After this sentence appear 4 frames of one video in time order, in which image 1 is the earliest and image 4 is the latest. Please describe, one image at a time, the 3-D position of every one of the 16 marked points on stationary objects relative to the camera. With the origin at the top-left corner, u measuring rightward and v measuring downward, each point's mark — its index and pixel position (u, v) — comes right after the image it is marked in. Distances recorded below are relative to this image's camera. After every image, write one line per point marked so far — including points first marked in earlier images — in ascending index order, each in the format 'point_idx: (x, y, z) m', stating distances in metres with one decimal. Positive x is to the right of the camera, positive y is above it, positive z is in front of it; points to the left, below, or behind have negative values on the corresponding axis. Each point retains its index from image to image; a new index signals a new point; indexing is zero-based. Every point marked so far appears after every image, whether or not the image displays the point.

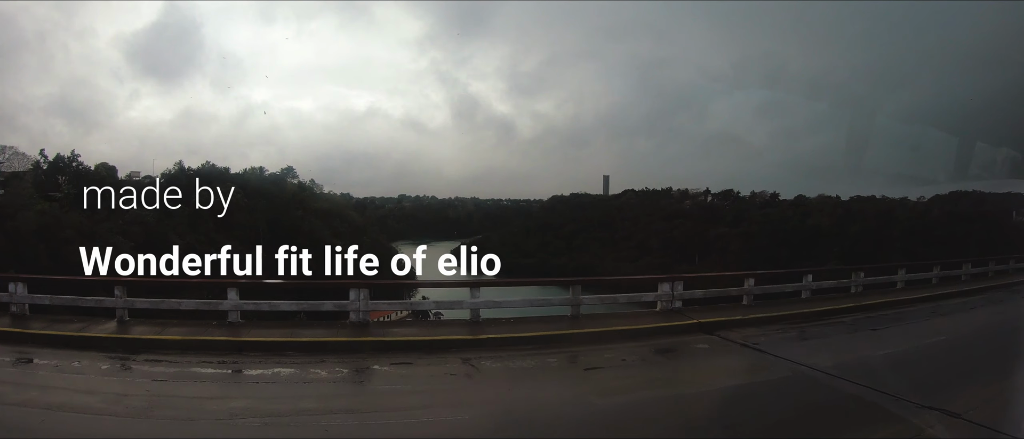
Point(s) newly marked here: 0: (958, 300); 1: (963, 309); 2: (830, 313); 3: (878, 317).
0: (+11.1, -2.2, +12.2) m
1: (+10.2, -2.2, +11.0) m
2: (+6.7, -2.0, +10.6) m
3: (+7.6, -2.2, +10.3) m
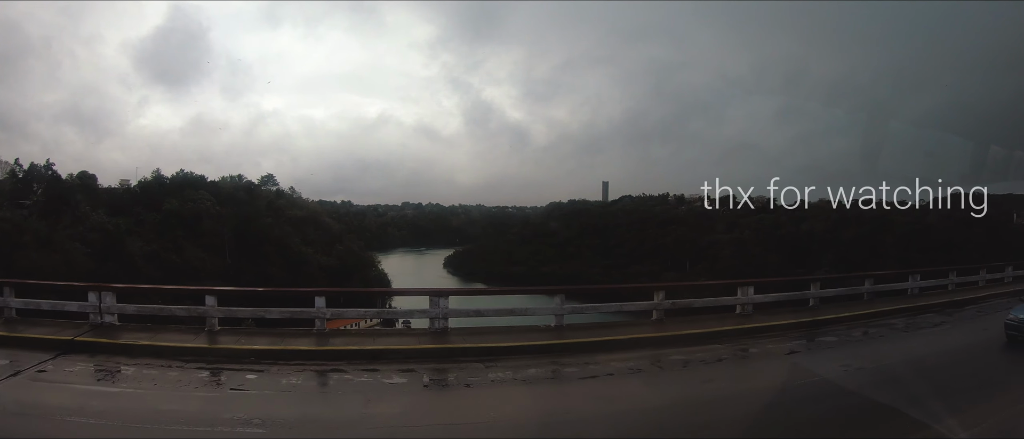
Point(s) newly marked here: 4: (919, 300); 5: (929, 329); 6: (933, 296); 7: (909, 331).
0: (+10.6, -2.3, +11.5) m
1: (+9.6, -2.3, +10.3) m
2: (+6.1, -2.1, +10.0) m
3: (+7.1, -2.3, +9.7) m
4: (+10.3, -2.1, +11.9) m
5: (+8.6, -2.3, +9.7) m
6: (+11.3, -2.1, +12.7) m
7: (+8.0, -2.3, +9.3) m
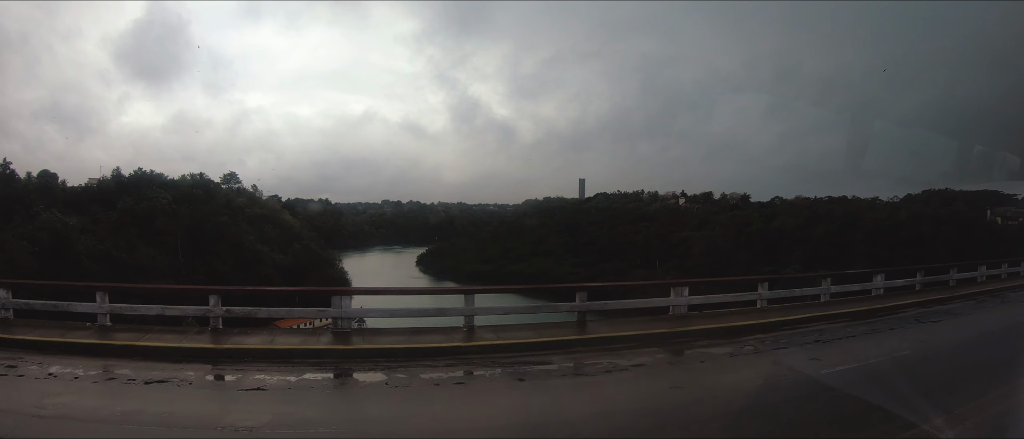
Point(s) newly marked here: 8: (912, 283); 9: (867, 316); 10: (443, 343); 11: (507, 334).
0: (+9.6, -2.2, +11.6) m
1: (+8.7, -2.2, +10.4) m
2: (+5.2, -2.0, +10.1) m
3: (+6.1, -2.2, +9.8) m
4: (+9.4, -2.1, +12.0) m
5: (+7.7, -2.3, +9.8) m
6: (+10.4, -2.0, +12.8) m
7: (+7.0, -2.3, +9.4) m
8: (+11.4, -1.8, +13.5) m
9: (+8.2, -2.2, +10.9) m
10: (-1.0, -1.8, +7.0) m
11: (-0.1, -1.9, +7.6) m
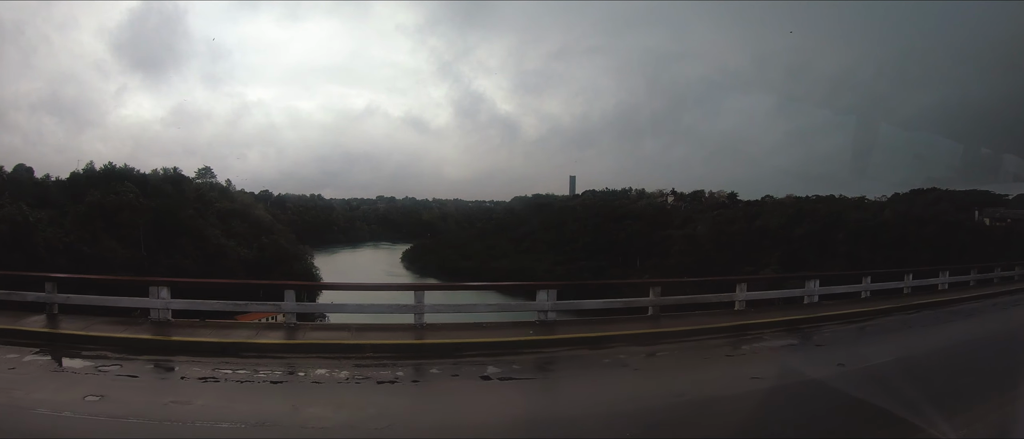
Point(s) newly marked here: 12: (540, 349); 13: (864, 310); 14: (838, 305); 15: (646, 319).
0: (+8.9, -2.2, +11.3) m
1: (+8.0, -2.2, +10.2) m
2: (+4.5, -2.0, +9.9) m
3: (+5.4, -2.2, +9.6) m
4: (+8.7, -2.1, +11.7) m
5: (+7.0, -2.3, +9.5) m
6: (+9.7, -2.0, +12.5) m
7: (+6.3, -2.3, +9.2) m
8: (+10.8, -1.8, +13.2) m
9: (+7.5, -2.2, +10.7) m
10: (-1.8, -1.8, +6.9) m
11: (-0.8, -1.8, +7.5) m
12: (+0.7, -2.0, +7.2) m
13: (+9.0, -2.1, +11.4) m
14: (+8.4, -2.1, +11.7) m
15: (+2.9, -1.9, +9.2) m
